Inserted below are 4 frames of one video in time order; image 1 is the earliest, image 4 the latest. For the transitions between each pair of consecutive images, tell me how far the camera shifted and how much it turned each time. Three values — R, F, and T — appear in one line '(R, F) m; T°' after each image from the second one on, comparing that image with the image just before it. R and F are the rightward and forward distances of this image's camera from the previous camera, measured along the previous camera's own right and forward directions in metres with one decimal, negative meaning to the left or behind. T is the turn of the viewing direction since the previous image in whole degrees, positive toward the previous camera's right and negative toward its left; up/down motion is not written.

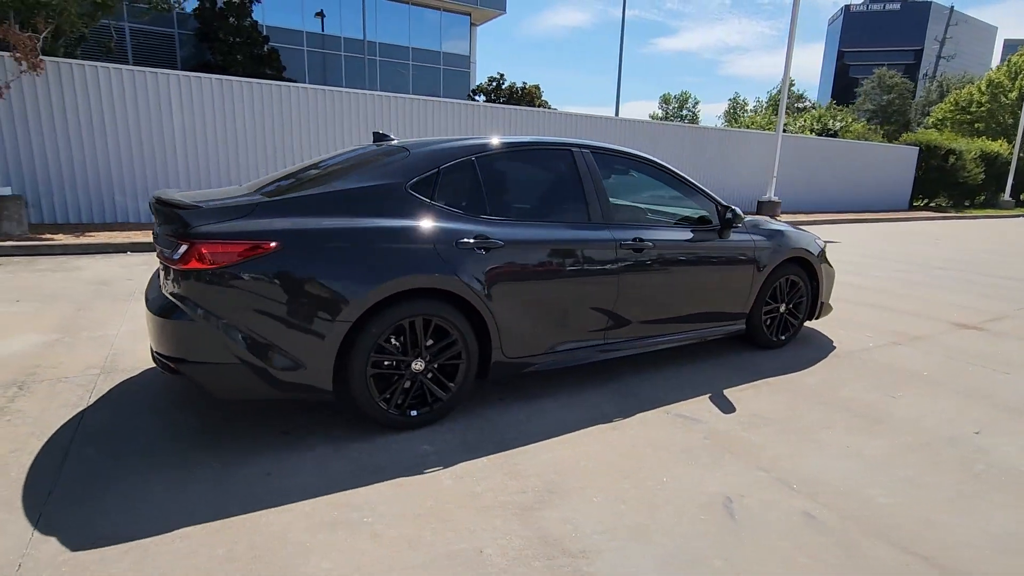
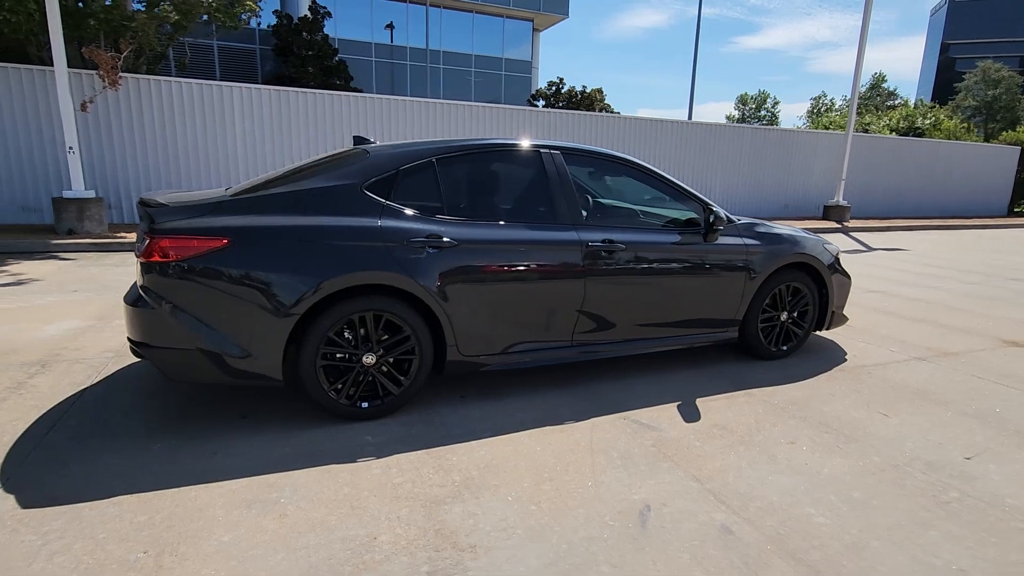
(+0.7, 0.0) m; -7°
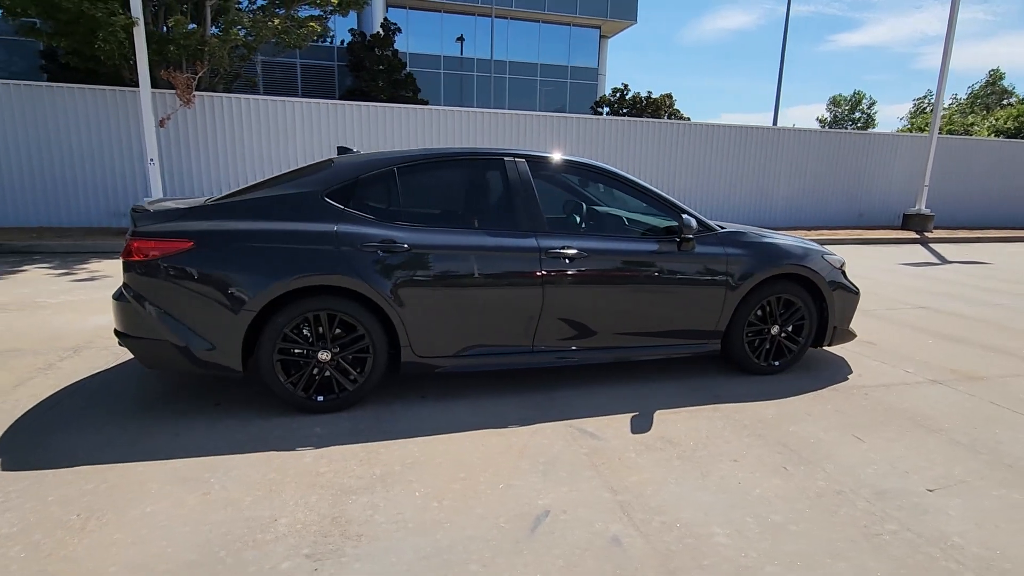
(+0.8, 0.0) m; -8°
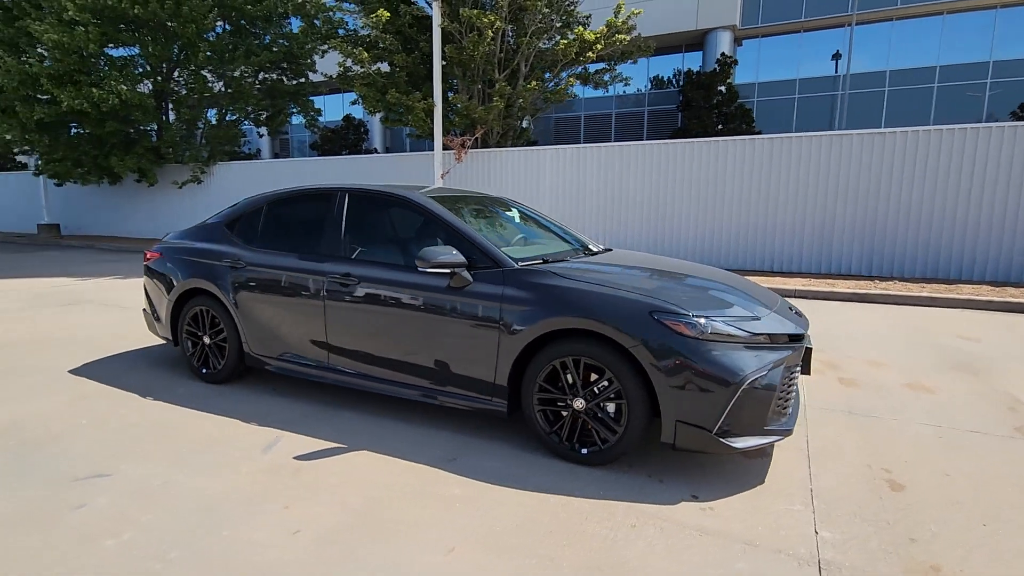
(+3.9, +1.6) m; -41°
